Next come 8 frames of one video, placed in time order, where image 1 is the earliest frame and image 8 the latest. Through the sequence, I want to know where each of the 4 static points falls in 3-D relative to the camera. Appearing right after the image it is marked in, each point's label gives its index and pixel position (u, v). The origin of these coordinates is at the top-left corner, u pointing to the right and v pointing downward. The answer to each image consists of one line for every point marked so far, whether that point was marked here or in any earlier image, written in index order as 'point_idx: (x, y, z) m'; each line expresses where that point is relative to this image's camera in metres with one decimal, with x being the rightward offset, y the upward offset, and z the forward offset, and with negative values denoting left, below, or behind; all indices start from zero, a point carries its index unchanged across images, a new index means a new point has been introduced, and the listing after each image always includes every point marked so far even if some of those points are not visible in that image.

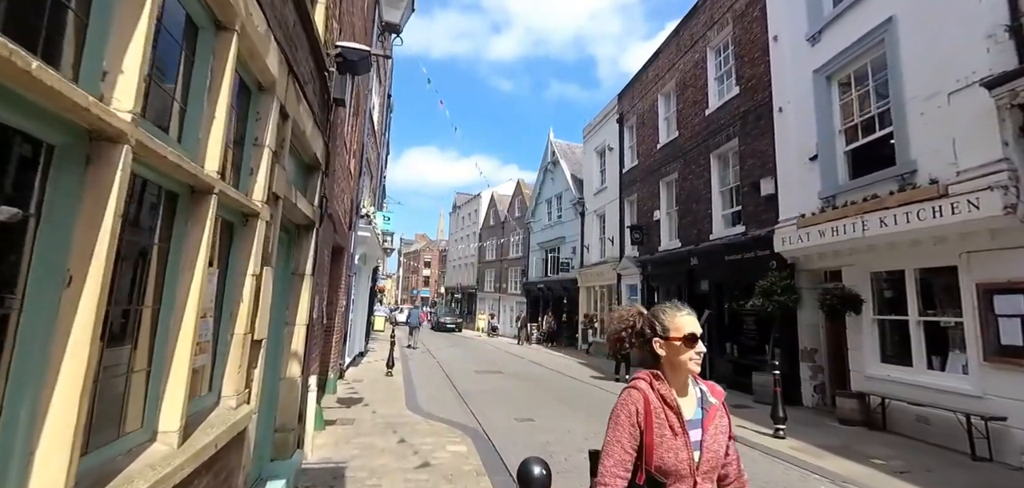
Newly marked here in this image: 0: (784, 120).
0: (+5.7, +2.6, +9.2) m
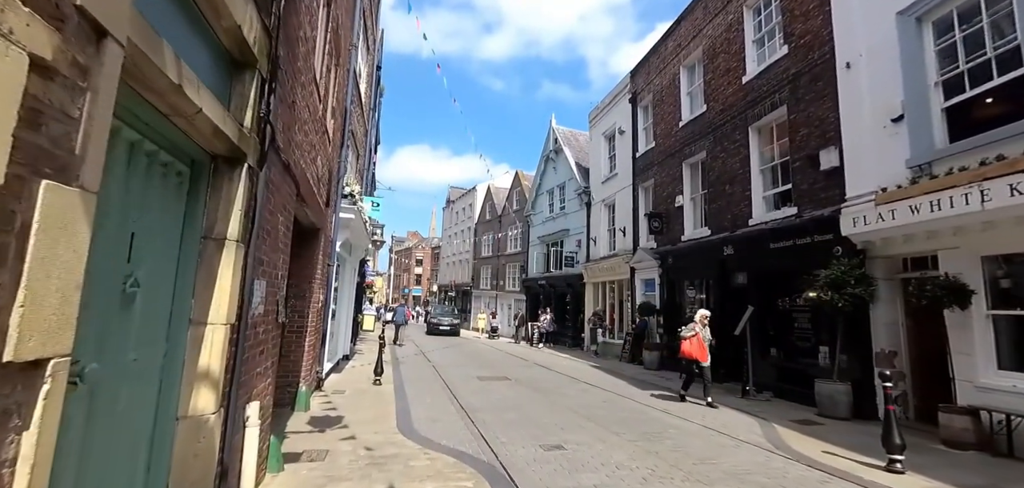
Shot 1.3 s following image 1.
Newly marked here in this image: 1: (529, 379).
0: (+5.9, +2.9, +7.7) m
1: (+0.4, -3.3, +10.7) m
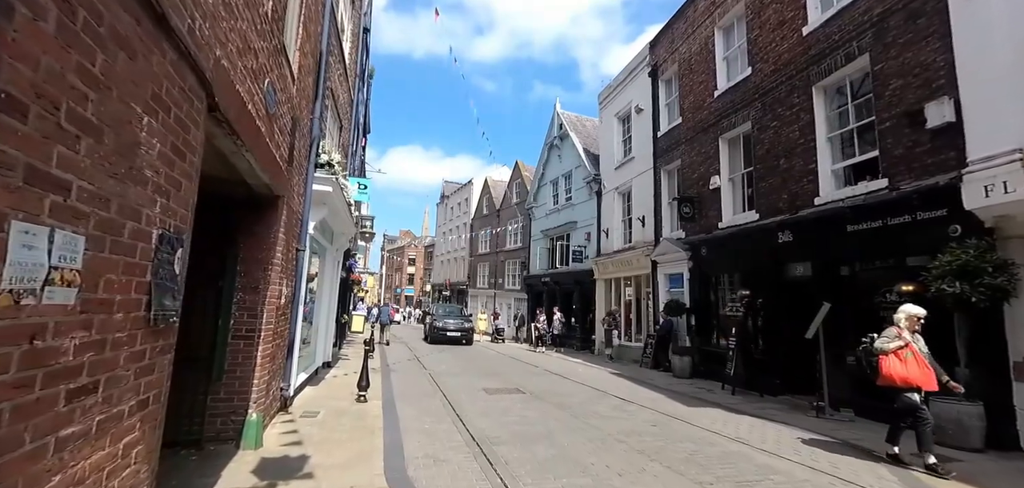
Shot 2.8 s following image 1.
0: (+6.3, +3.2, +5.9) m
1: (+0.7, -2.9, +8.9) m
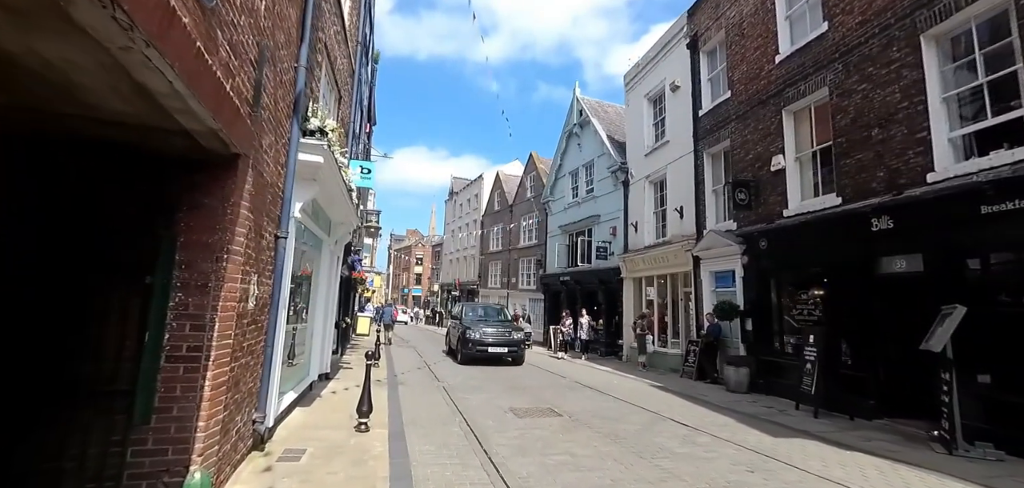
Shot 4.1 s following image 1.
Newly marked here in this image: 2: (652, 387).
0: (+6.8, +3.4, +4.2) m
1: (+1.3, -2.8, +7.3) m
2: (+3.3, -3.3, +10.4) m
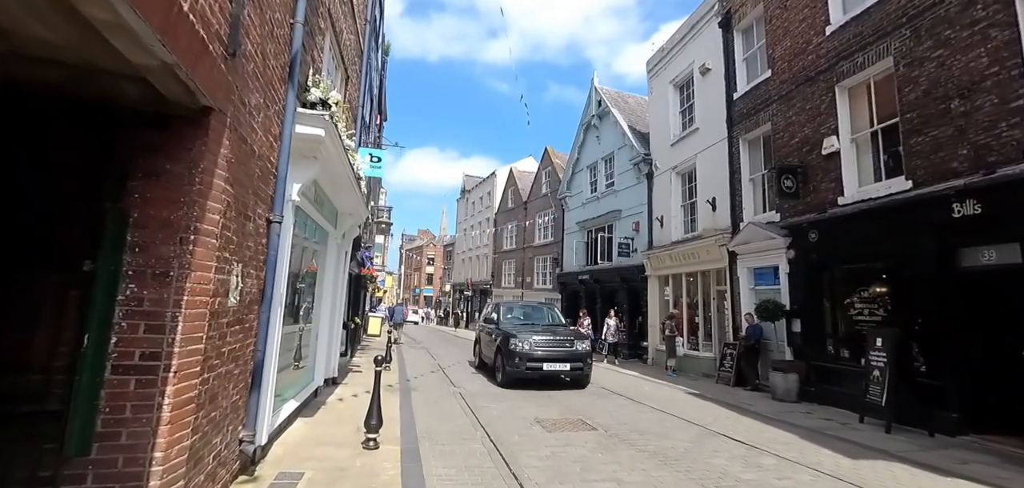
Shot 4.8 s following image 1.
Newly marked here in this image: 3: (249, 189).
0: (+7.1, +3.6, +3.3) m
1: (+1.7, -2.6, +6.4) m
2: (+3.7, -3.2, +9.5) m
3: (-2.1, +0.4, +3.5) m
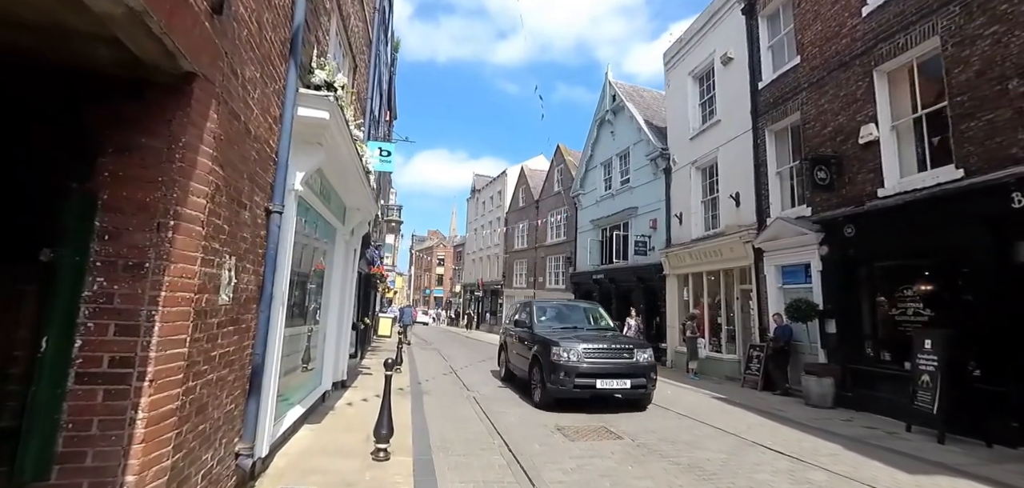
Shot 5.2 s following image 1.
0: (+7.2, +3.7, +2.7) m
1: (+1.9, -2.6, +5.9) m
2: (+4.1, -3.1, +9.0) m
3: (-1.9, +0.5, +3.1) m
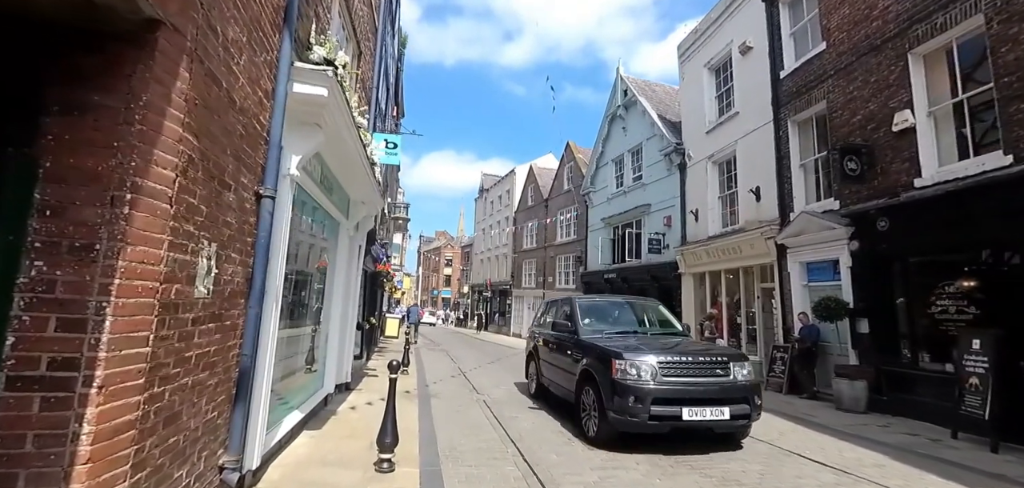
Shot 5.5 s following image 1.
0: (+7.3, +3.8, +2.2) m
1: (+2.1, -2.5, +5.5) m
2: (+4.3, -3.0, +8.5) m
3: (-1.8, +0.6, +2.7) m
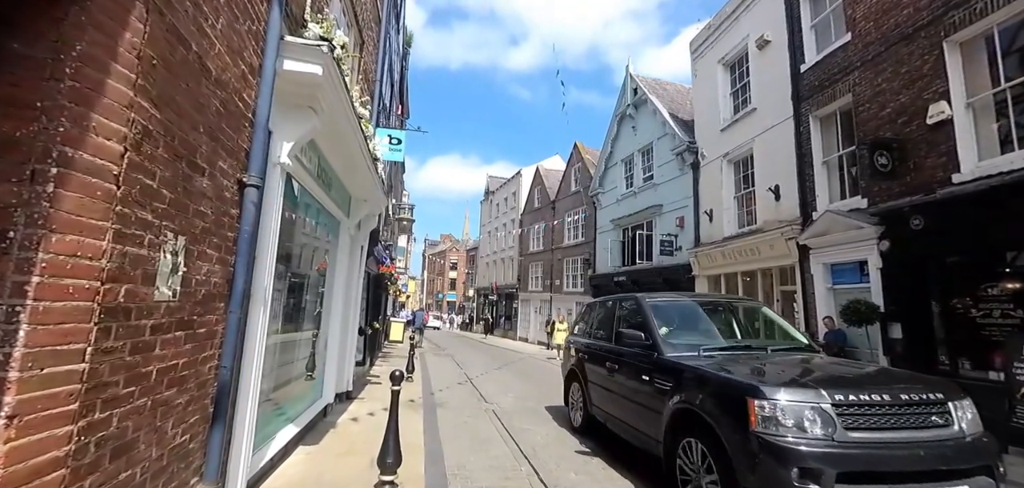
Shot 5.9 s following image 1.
0: (+7.5, +3.8, +1.7) m
1: (+2.2, -2.4, +5.0) m
2: (+4.5, -3.0, +8.0) m
3: (-1.7, +0.6, +2.3) m
